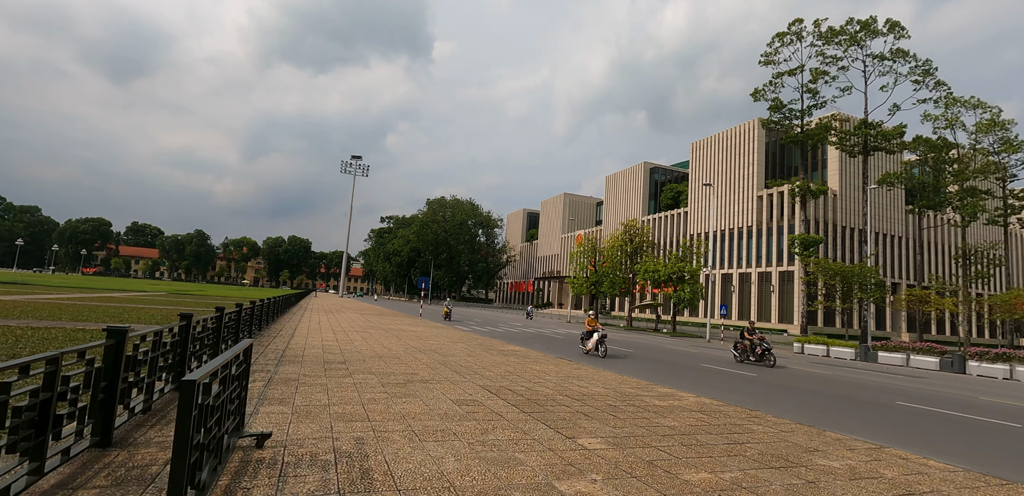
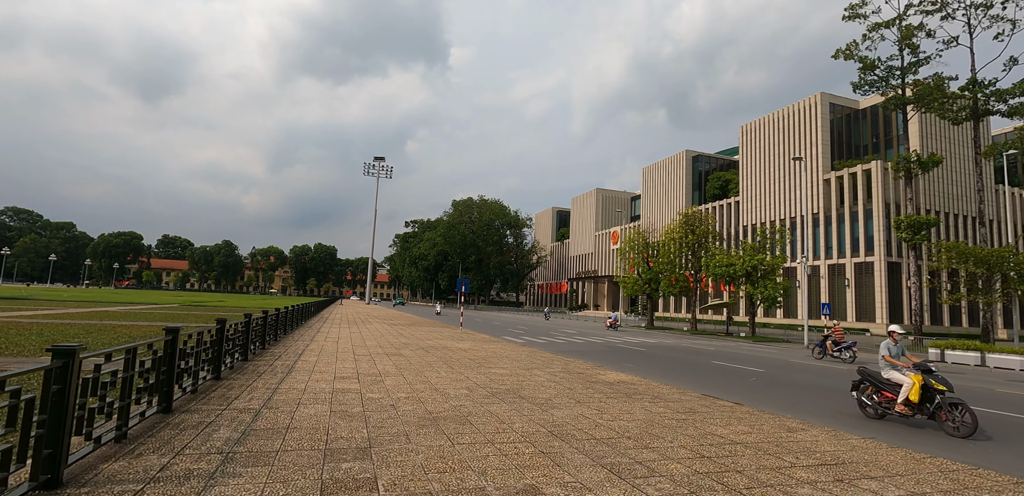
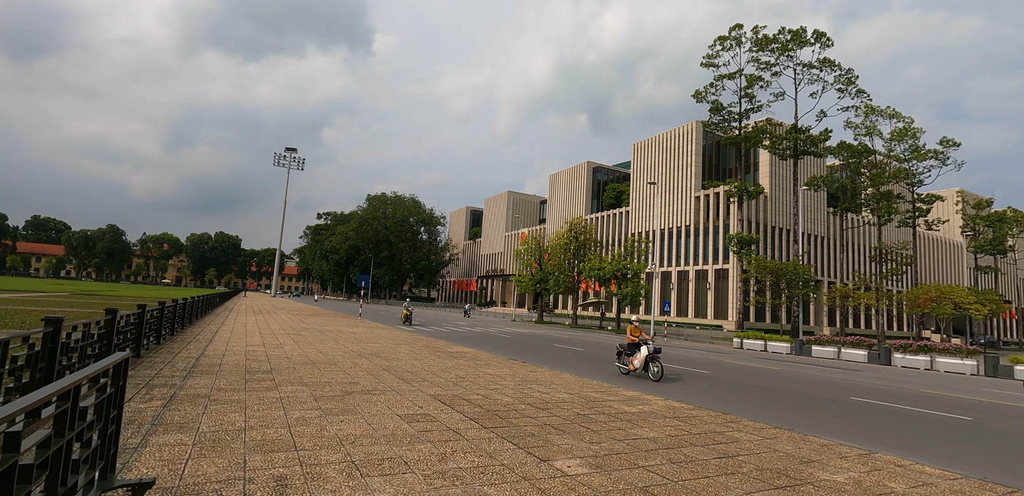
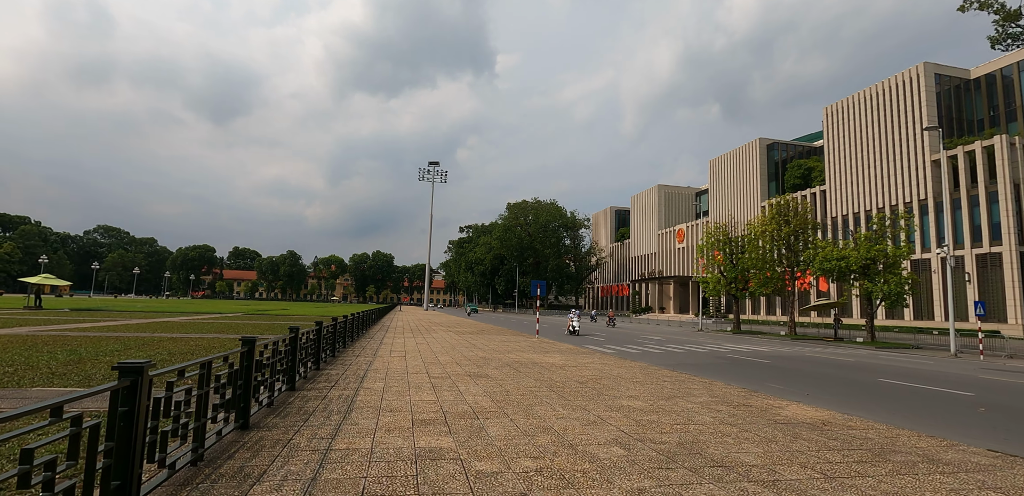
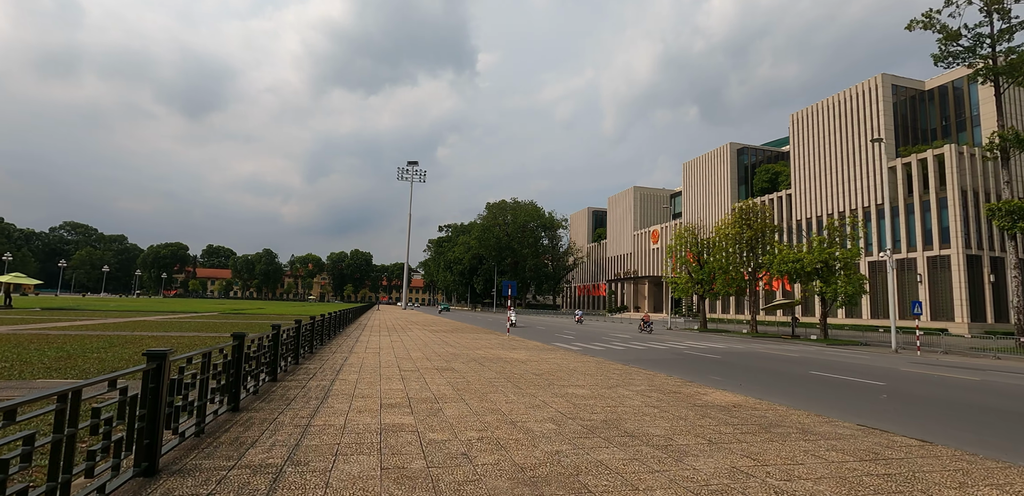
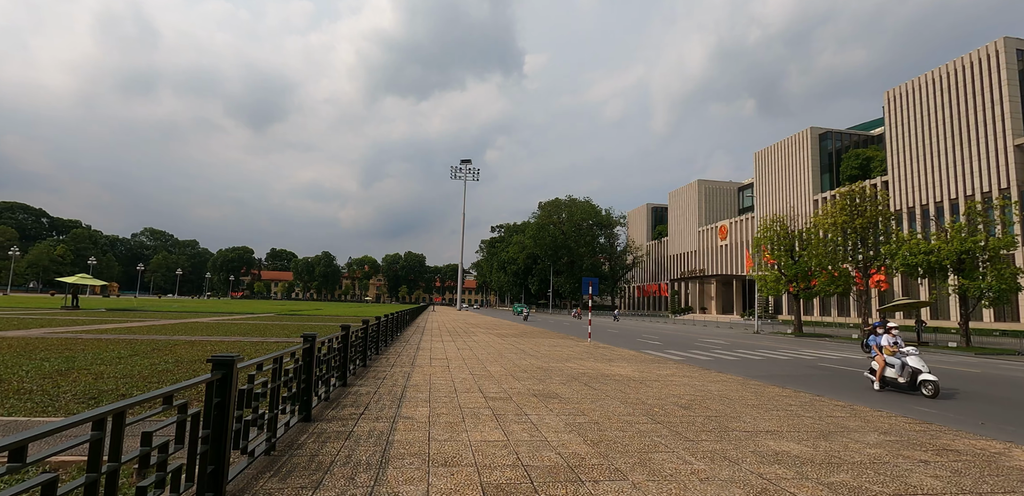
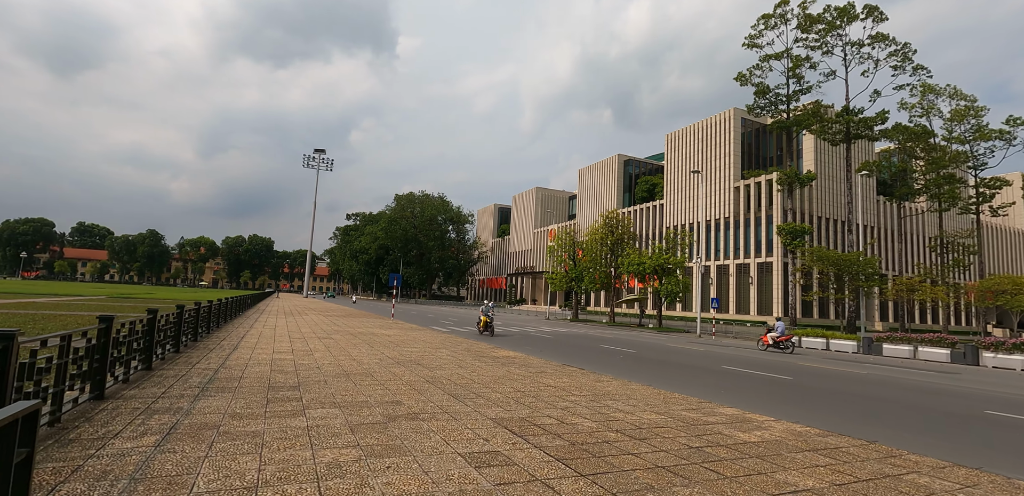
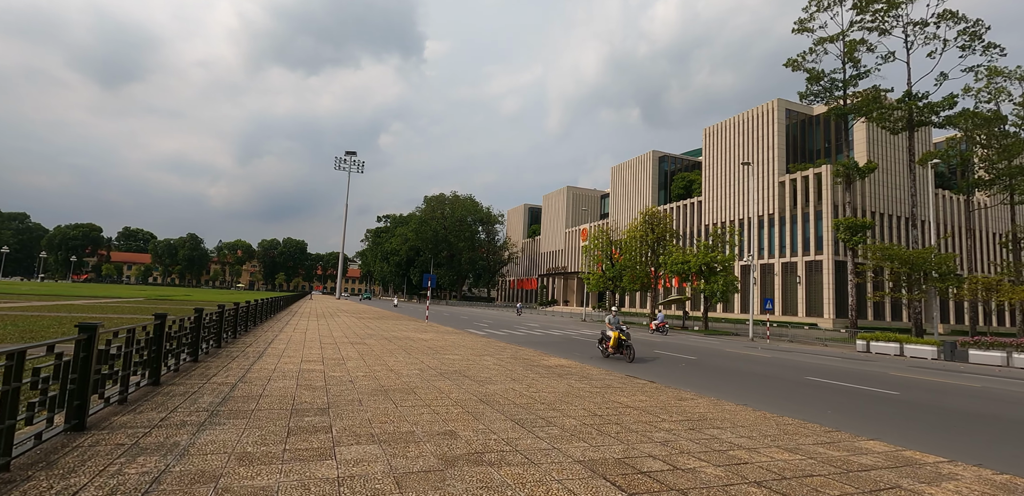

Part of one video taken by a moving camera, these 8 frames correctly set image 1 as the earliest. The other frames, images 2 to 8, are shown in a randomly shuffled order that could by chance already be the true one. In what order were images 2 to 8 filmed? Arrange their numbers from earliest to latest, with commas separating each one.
3, 7, 8, 2, 5, 4, 6
